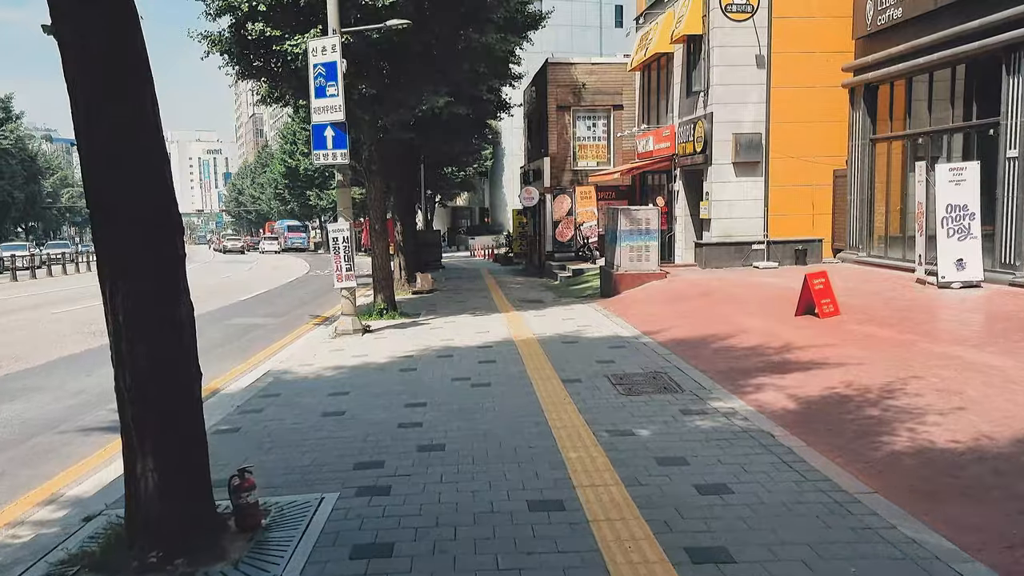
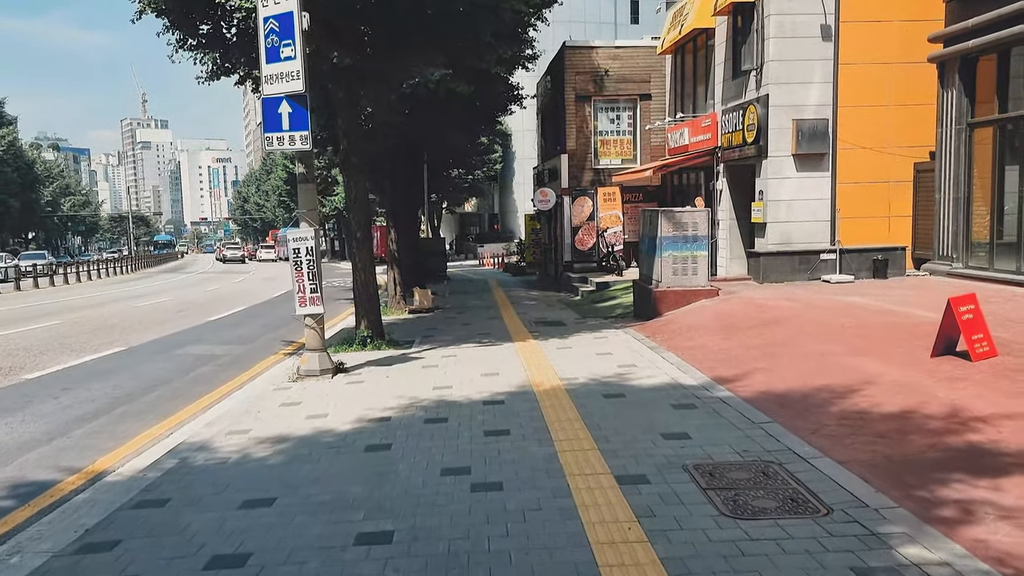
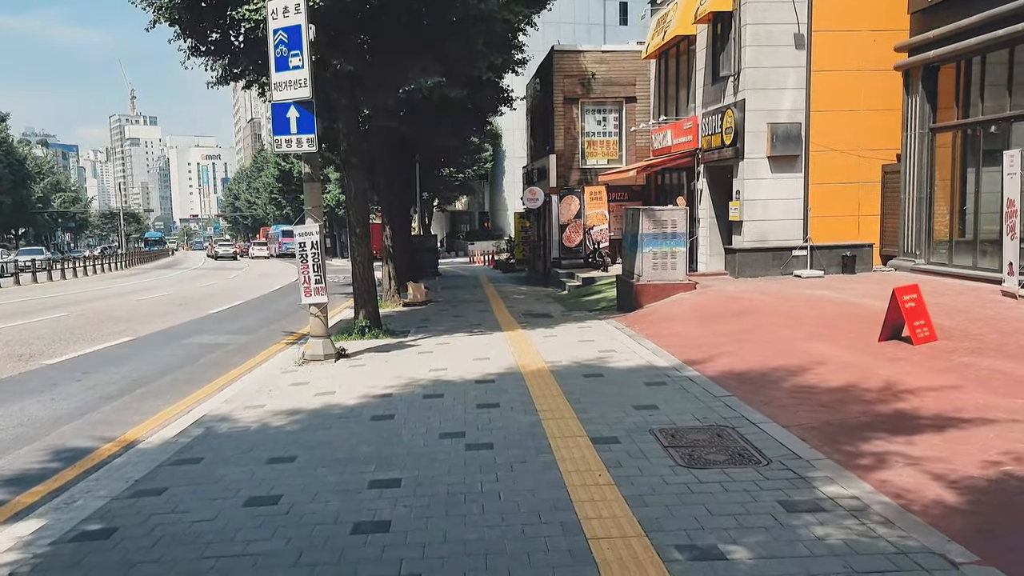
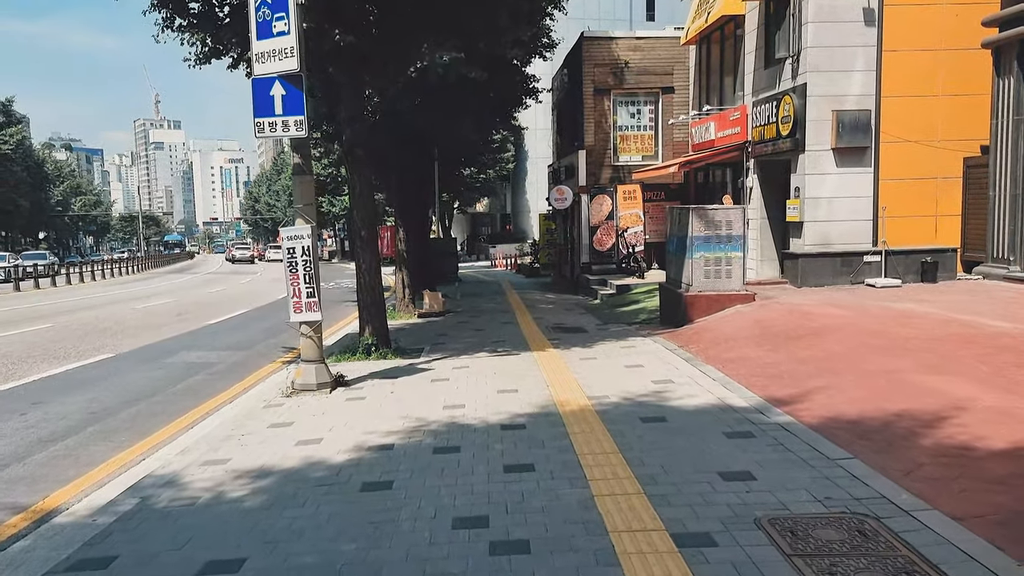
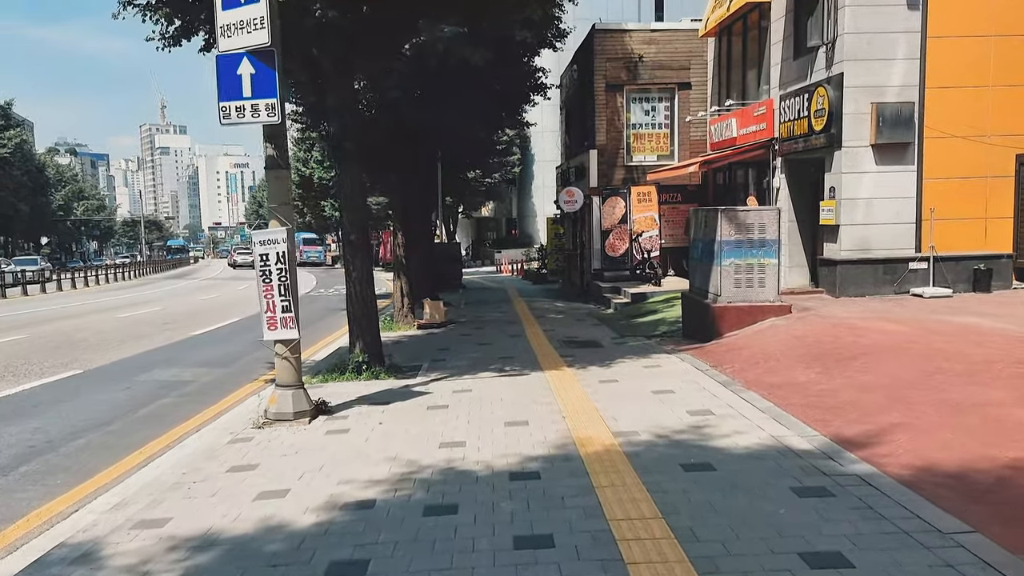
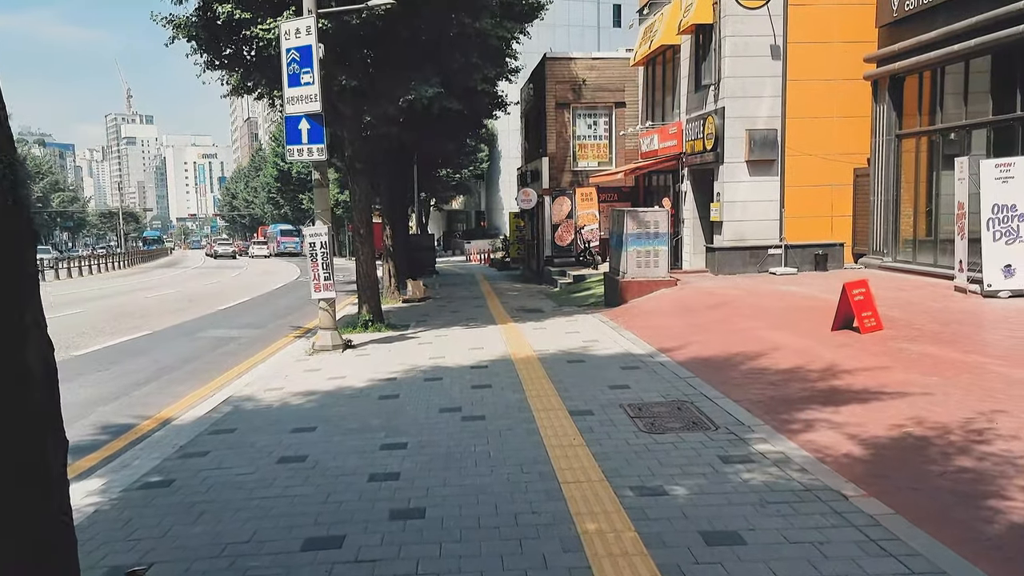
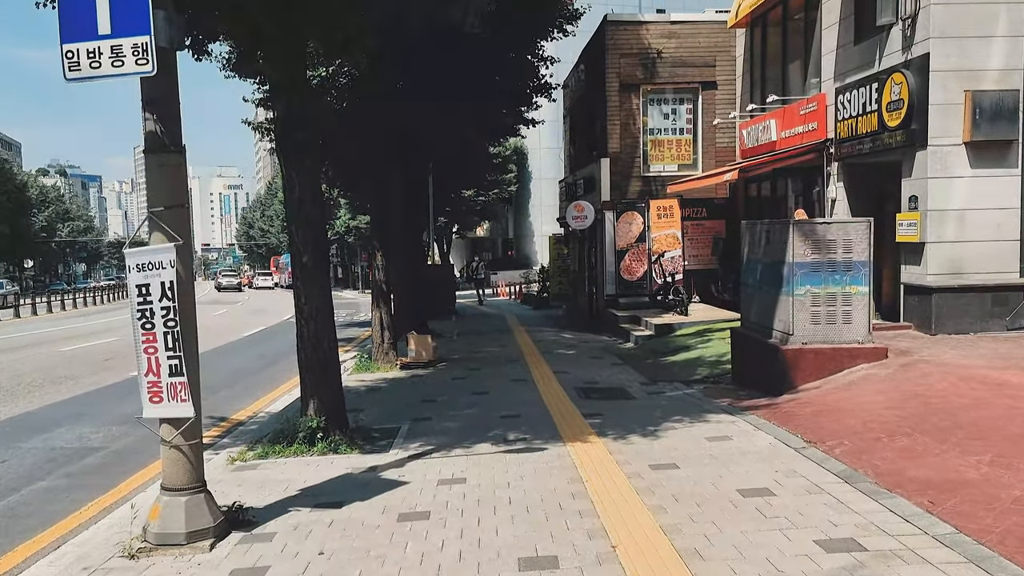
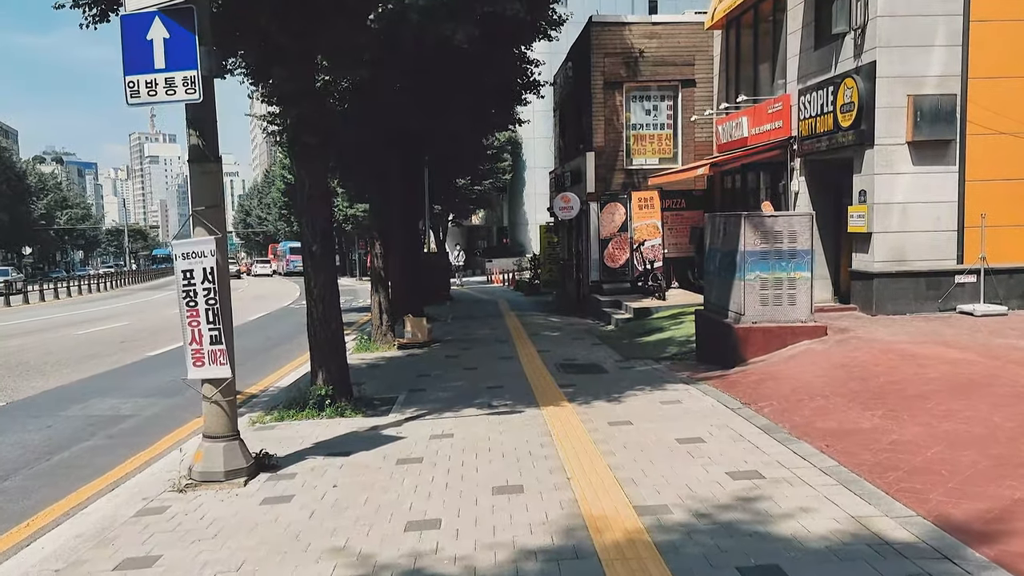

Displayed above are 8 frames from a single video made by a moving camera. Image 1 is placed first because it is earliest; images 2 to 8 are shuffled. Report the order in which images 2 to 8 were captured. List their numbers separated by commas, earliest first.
6, 3, 2, 4, 5, 8, 7
